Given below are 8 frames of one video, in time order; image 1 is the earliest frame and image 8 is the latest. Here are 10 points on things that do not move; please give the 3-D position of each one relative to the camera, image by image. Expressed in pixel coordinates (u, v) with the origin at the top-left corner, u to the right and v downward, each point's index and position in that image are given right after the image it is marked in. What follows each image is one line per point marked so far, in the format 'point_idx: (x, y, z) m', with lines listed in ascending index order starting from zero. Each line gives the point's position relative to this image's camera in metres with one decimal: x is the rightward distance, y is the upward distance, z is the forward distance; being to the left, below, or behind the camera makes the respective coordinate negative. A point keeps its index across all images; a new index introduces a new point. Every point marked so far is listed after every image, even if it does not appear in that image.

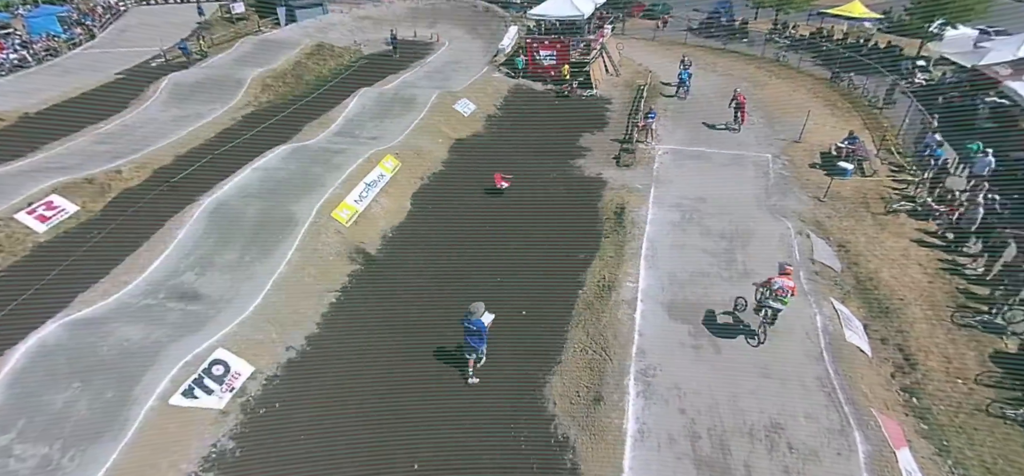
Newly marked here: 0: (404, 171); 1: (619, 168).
0: (-3.8, +2.4, +17.7) m
1: (+3.9, +2.6, +18.5) m
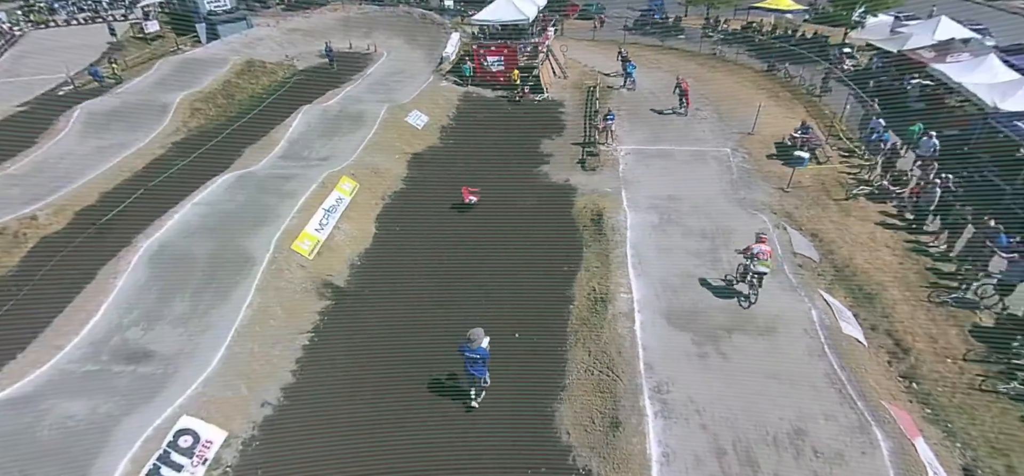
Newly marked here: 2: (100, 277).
0: (-4.9, +1.5, +16.6) m
1: (+2.7, +2.4, +18.2) m
2: (-10.7, -1.0, +13.0) m
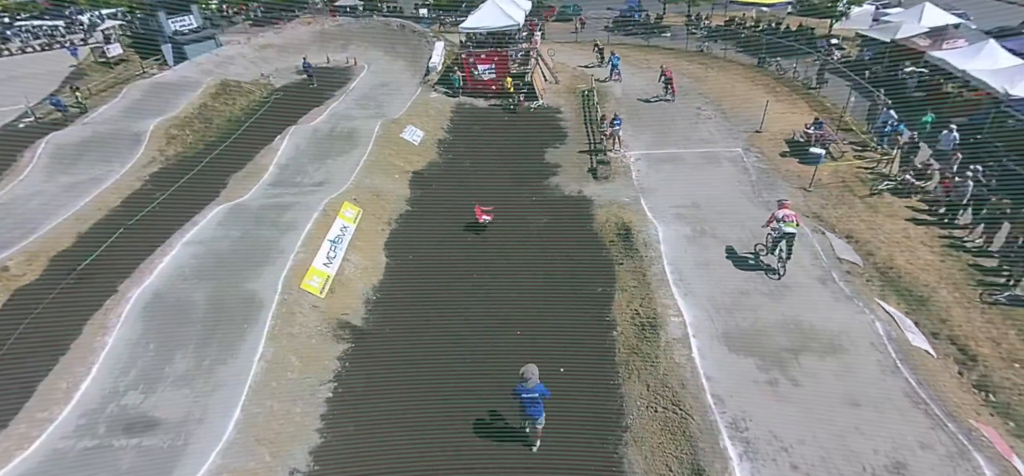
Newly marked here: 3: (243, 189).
0: (-4.4, +0.6, +15.5) m
1: (+3.0, +1.9, +17.4) m
2: (-9.9, -2.2, +11.6) m
3: (-9.6, +1.8, +17.9) m
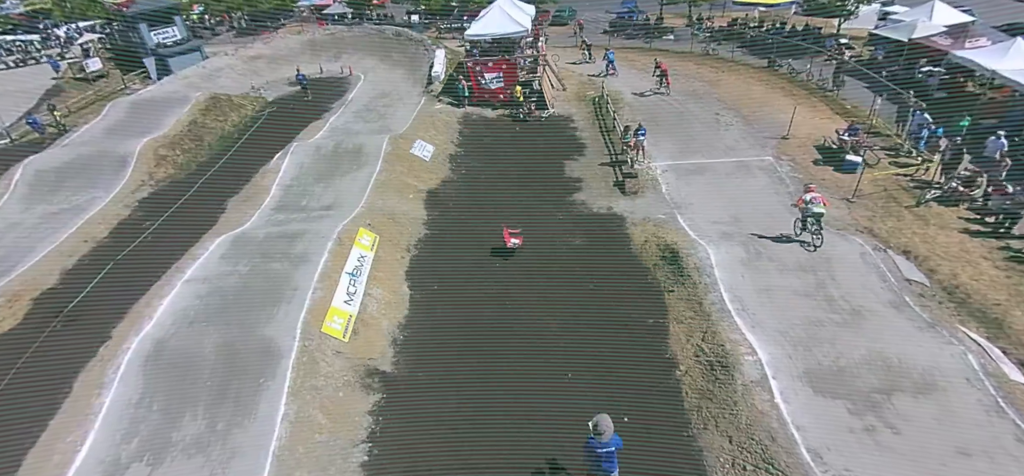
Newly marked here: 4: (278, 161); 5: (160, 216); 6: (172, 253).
0: (-3.6, -0.2, +14.2) m
1: (+3.8, +1.3, +16.3) m
2: (-8.9, -3.1, +10.3) m
3: (-8.8, +0.8, +16.5) m
4: (-8.8, +2.9, +18.9) m
5: (-12.4, +0.8, +17.6) m
6: (-10.6, -0.5, +15.6) m
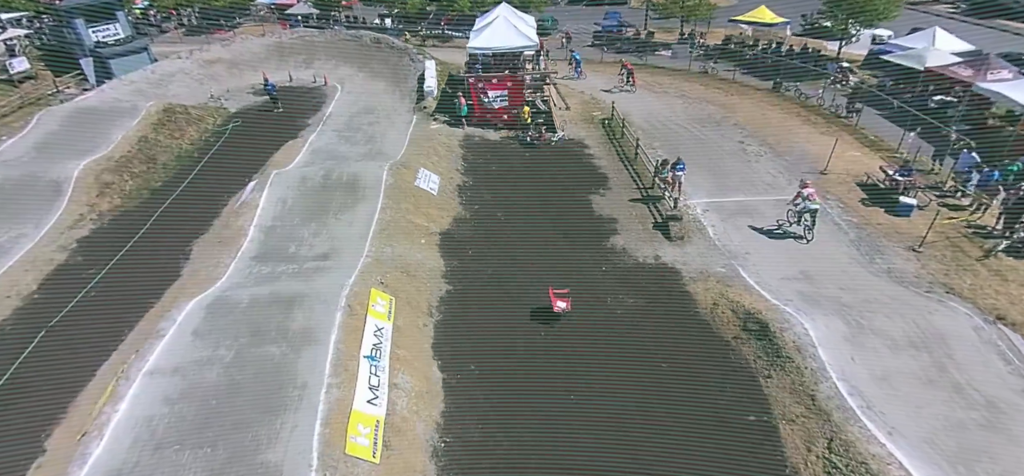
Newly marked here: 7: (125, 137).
0: (-2.5, -1.6, +11.6) m
1: (+4.6, -0.2, +14.4) m
2: (-7.4, -4.6, +7.2) m
3: (-7.9, -0.7, +13.5) m
4: (-8.1, +1.4, +15.9) m
5: (-11.5, -0.7, +14.3) m
6: (-9.6, -1.9, +12.4) m
7: (-15.3, +3.9, +19.8) m
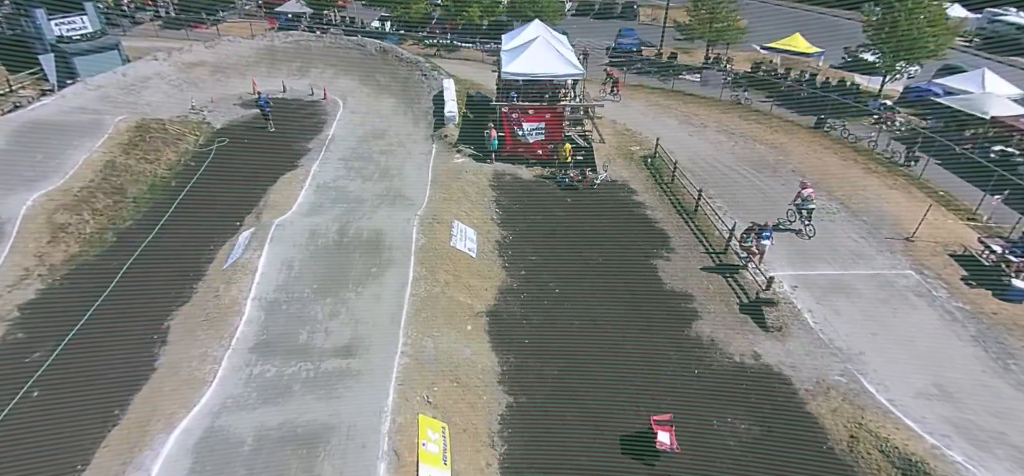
0: (-0.9, -3.5, +8.8) m
1: (+6.1, -2.3, +11.9) m
2: (-5.7, -6.3, +4.2) m
3: (-6.4, -2.4, +10.4) m
4: (-6.6, -0.3, +12.8) m
5: (-10.0, -2.3, +11.0) m
6: (-8.0, -3.6, +9.3) m
7: (-13.9, +2.5, +16.4) m
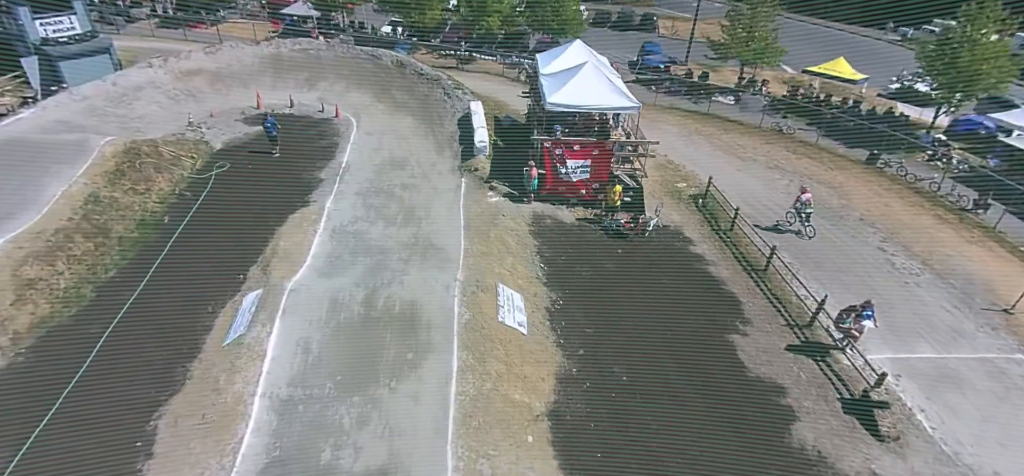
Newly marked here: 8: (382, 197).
0: (+0.4, -5.2, +6.7) m
1: (+7.4, -4.1, +9.9) m
2: (-4.5, -7.8, +2.0) m
3: (-5.1, -3.9, +8.2) m
4: (-5.3, -1.7, +10.6) m
5: (-8.7, -3.7, +8.8) m
6: (-6.8, -5.0, +7.1) m
7: (-12.6, +1.2, +14.1) m
8: (-4.2, +1.3, +16.2) m
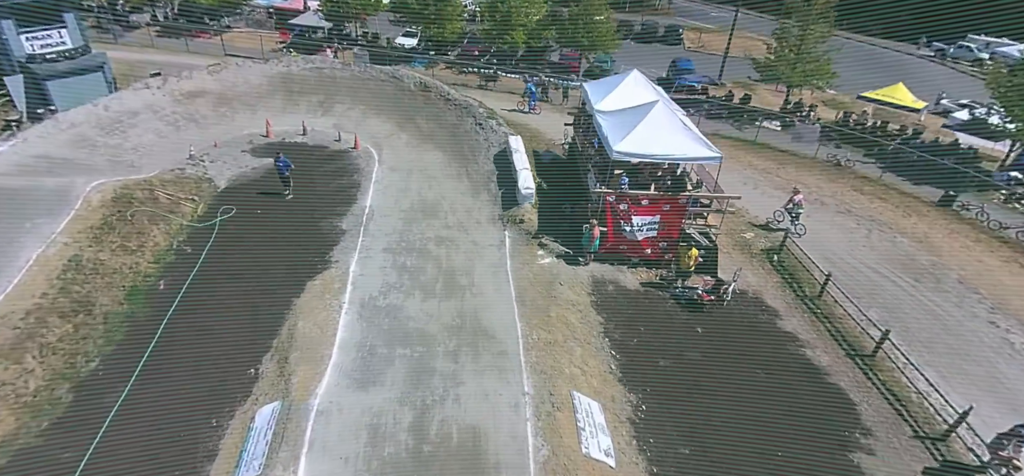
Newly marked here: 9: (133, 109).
0: (+1.8, -7.1, +4.4) m
1: (+8.8, -6.1, +7.6) m
2: (-3.0, -9.6, -0.4) m
3: (-3.6, -5.7, +5.9) m
4: (-3.8, -3.6, +8.2) m
5: (-7.3, -5.4, +6.4) m
6: (-5.3, -6.8, +4.7) m
7: (-11.1, -0.5, +11.7) m
8: (-2.7, -0.5, +13.9) m
9: (-14.9, +5.1, +19.8) m
